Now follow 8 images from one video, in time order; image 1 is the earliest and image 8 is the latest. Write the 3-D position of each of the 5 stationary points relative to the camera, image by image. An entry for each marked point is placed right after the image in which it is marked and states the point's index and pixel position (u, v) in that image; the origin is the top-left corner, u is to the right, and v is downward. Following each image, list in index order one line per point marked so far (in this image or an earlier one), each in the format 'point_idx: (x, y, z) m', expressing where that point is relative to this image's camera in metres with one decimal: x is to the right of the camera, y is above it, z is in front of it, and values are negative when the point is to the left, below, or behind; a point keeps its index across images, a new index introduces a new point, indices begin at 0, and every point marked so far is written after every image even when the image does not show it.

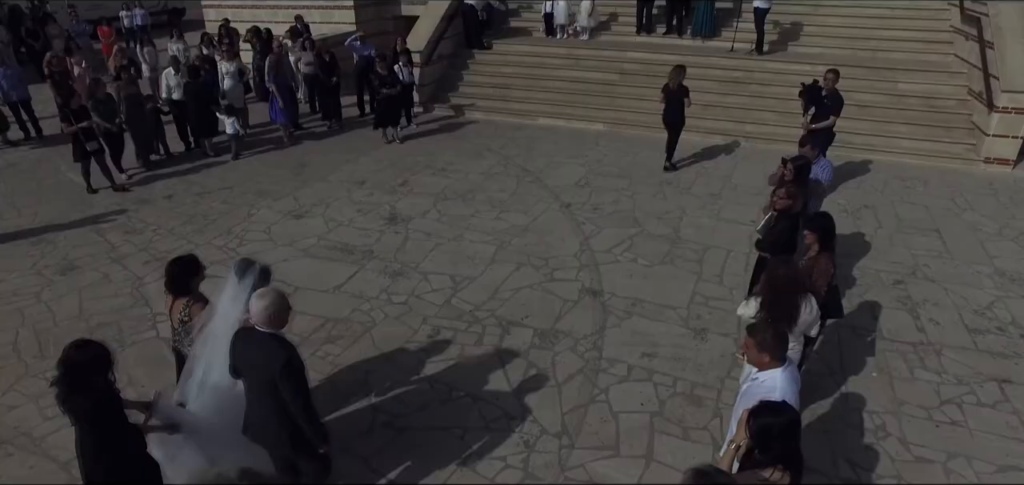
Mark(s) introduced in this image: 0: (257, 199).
0: (-3.8, +0.6, +9.5) m
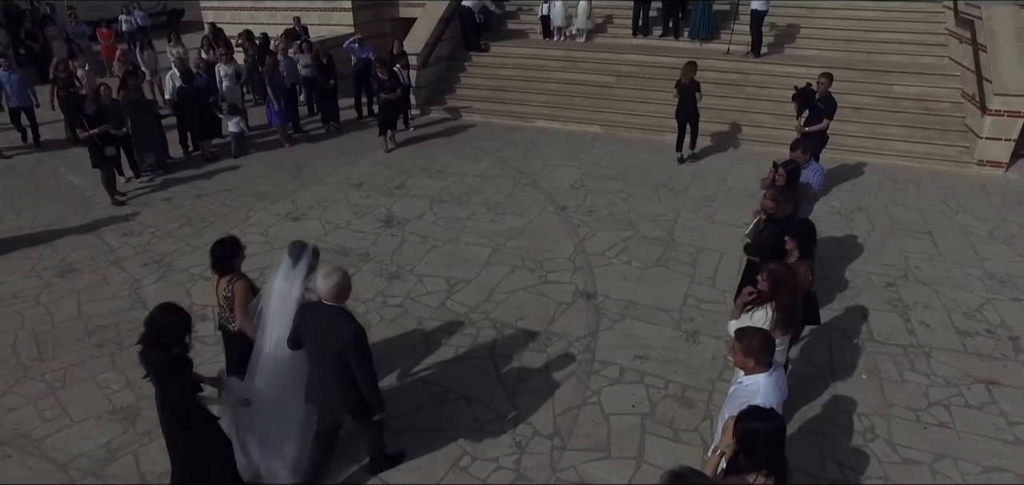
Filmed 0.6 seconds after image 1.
0: (-3.8, +0.6, +9.6) m
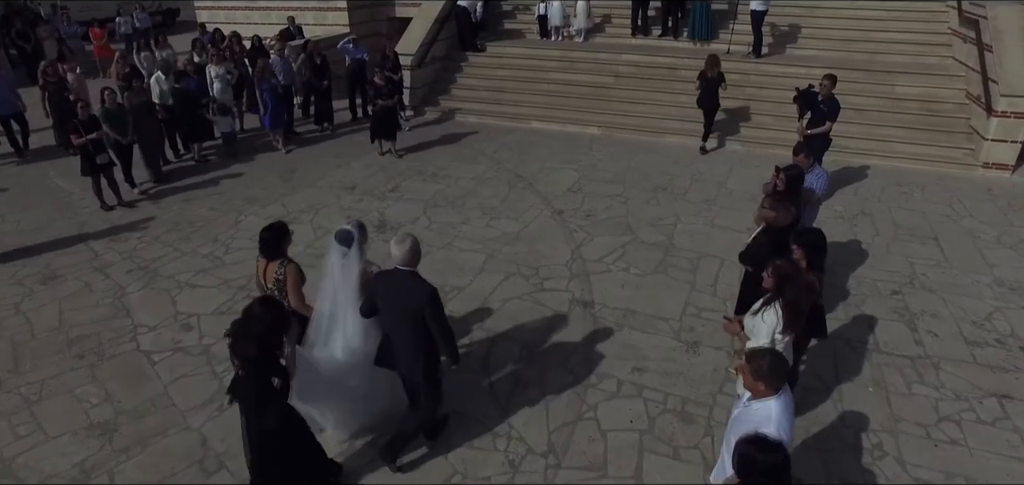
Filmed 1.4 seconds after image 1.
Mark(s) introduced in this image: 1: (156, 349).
0: (-3.9, +0.5, +9.4) m
1: (-3.5, -1.0, +6.3) m
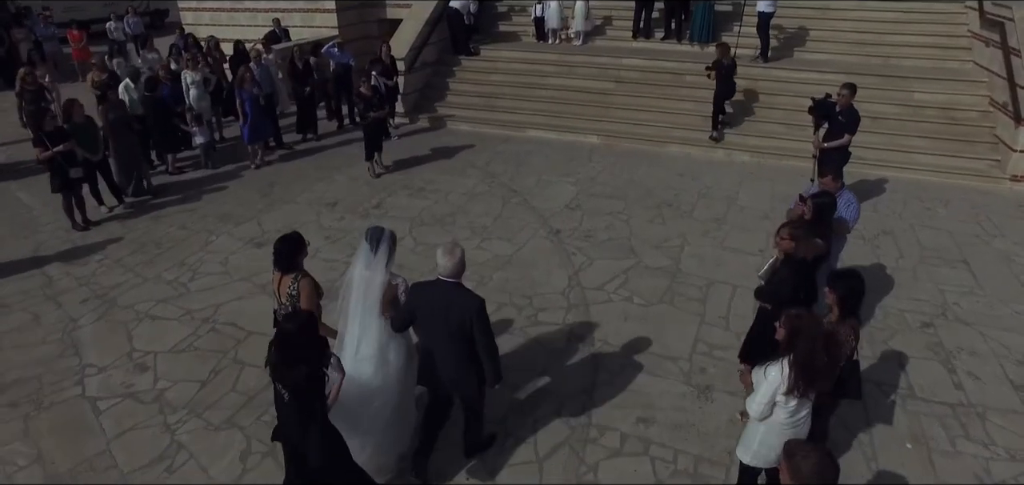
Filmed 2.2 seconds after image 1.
0: (-4.0, +0.3, +8.7) m
1: (-3.5, -1.3, +5.6) m
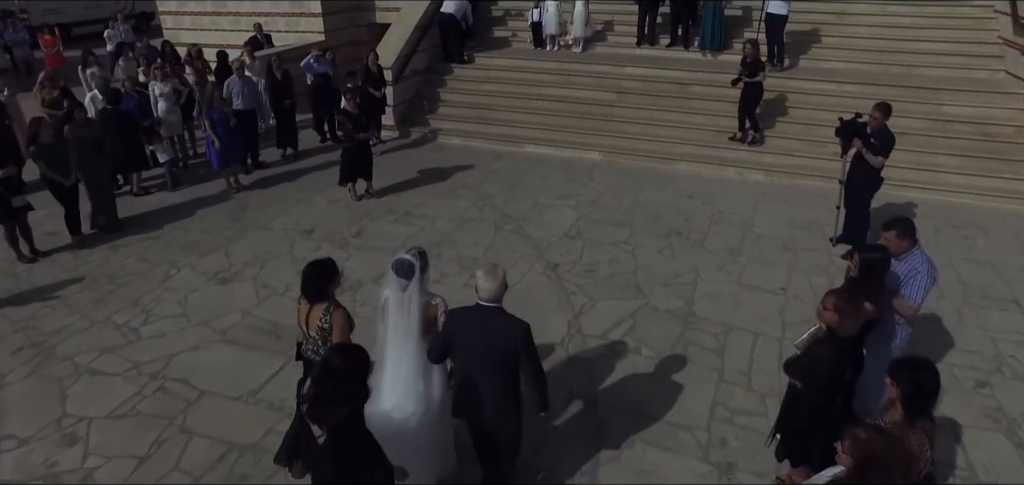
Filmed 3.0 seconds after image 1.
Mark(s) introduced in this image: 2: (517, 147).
0: (-4.0, -0.1, +7.9) m
1: (-3.6, -1.7, +4.8) m
2: (+0.1, +1.6, +10.8) m
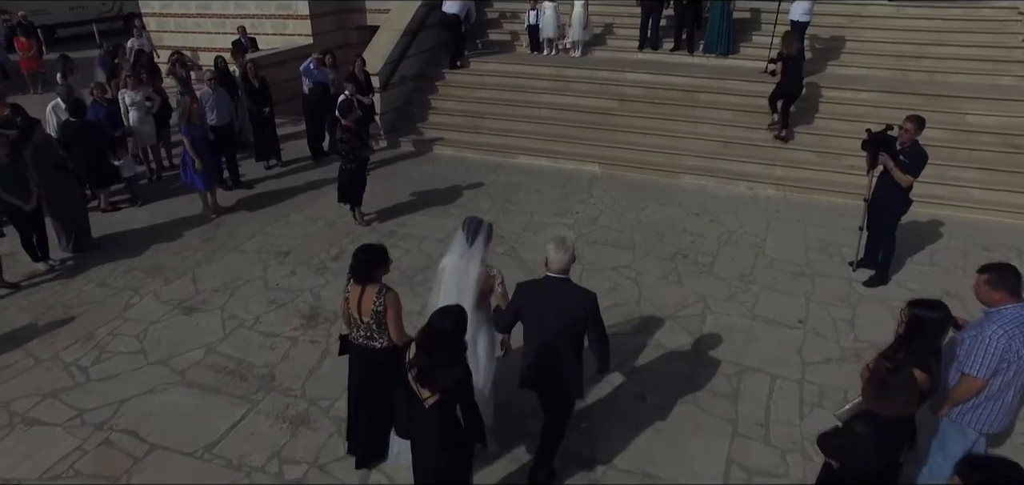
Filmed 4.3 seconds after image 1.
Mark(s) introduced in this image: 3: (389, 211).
0: (-4.1, -0.4, +7.3) m
1: (-3.7, -2.0, +4.1) m
2: (0.0, +1.3, +10.2) m
3: (-1.8, +0.5, +8.8) m
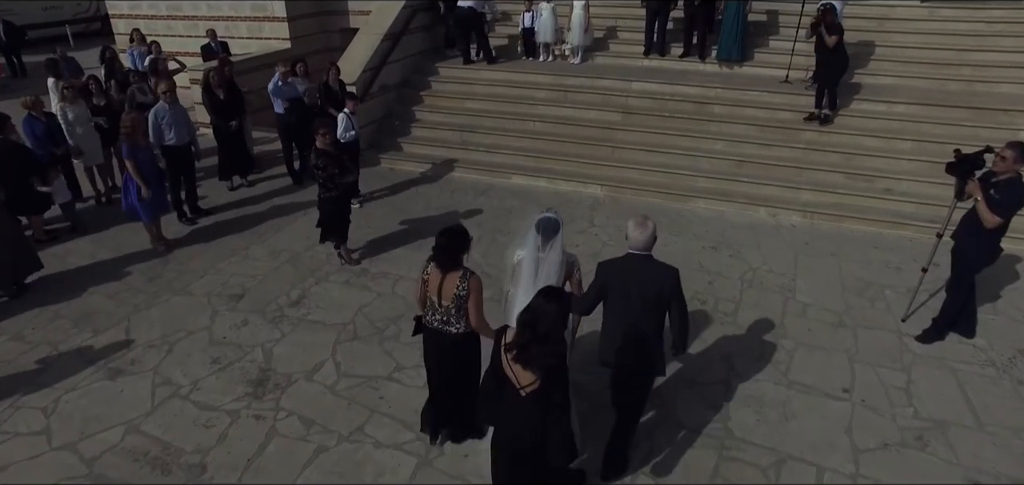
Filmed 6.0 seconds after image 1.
0: (-4.2, -0.8, +6.2) m
1: (-3.8, -2.4, +3.1) m
2: (-0.1, +0.9, +9.2) m
3: (-1.9, +0.1, +7.7) m
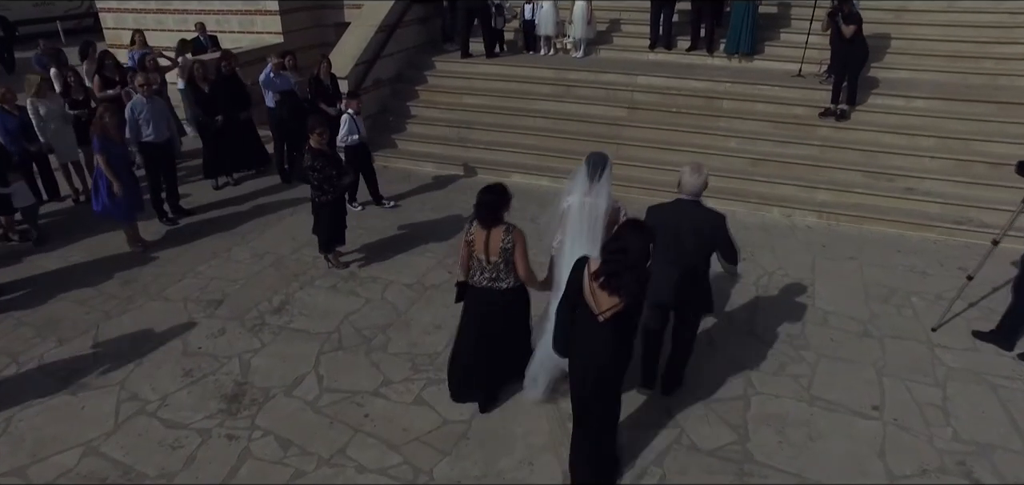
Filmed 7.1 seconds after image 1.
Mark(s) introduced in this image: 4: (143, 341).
0: (-4.3, -0.9, +5.8) m
1: (-3.8, -2.5, +2.6) m
2: (-0.1, +0.9, +8.7) m
3: (-1.9, 0.0, +7.2) m
4: (-3.2, -0.9, +5.6) m
